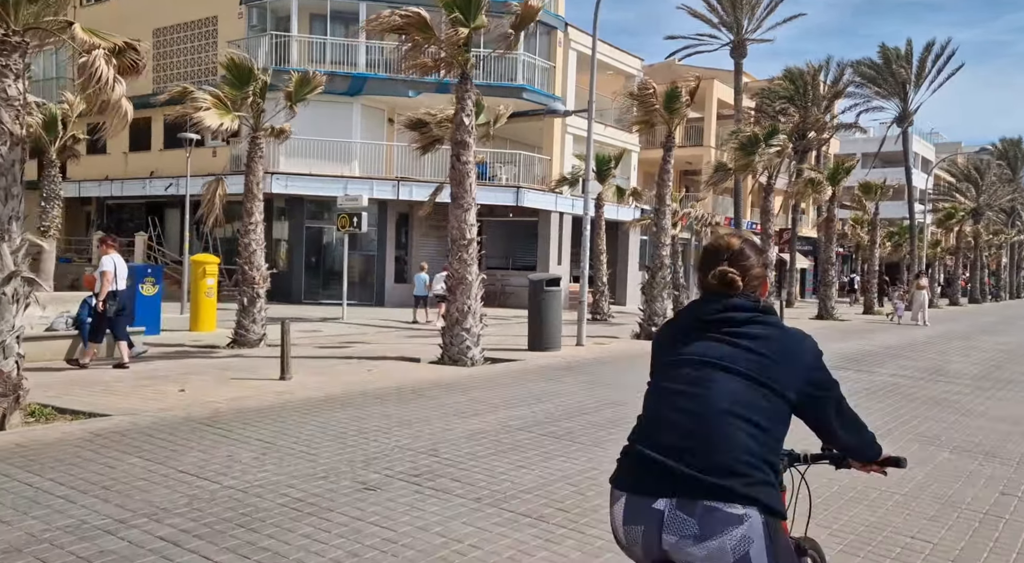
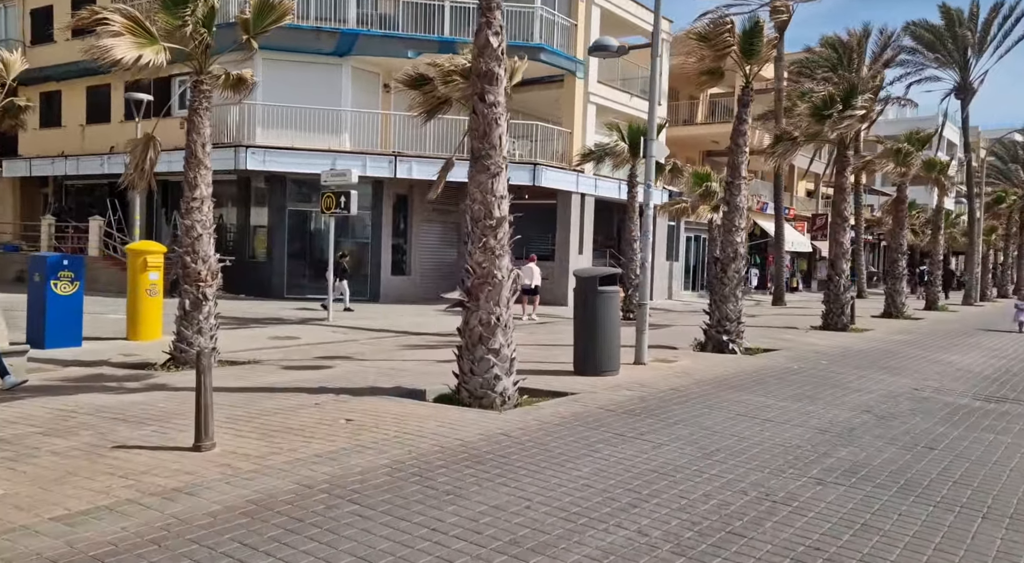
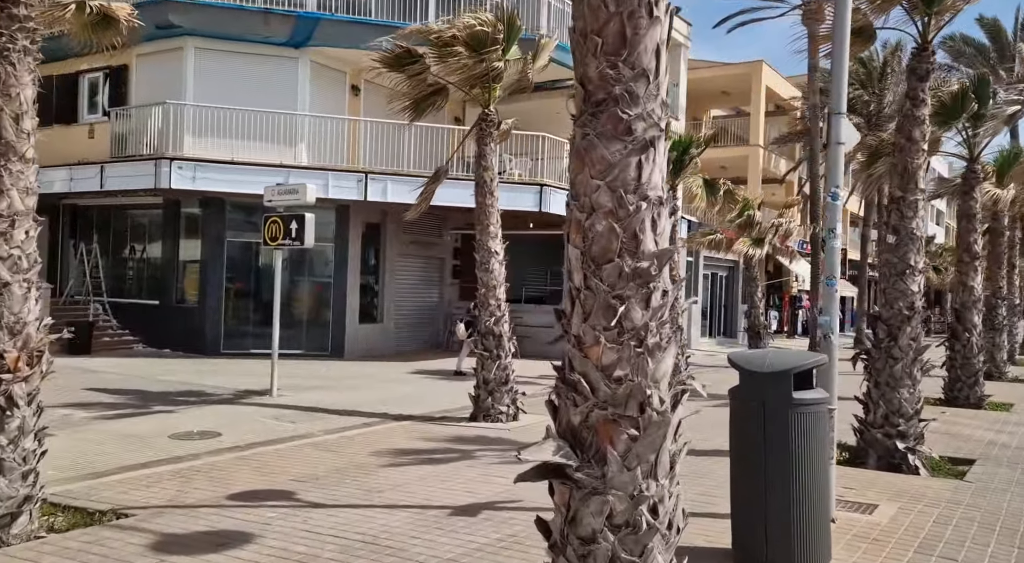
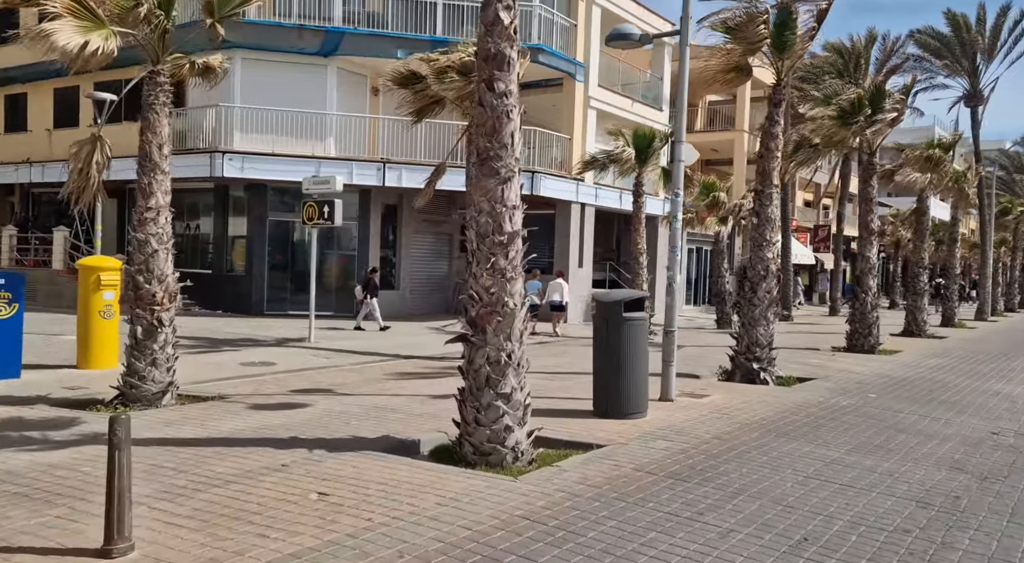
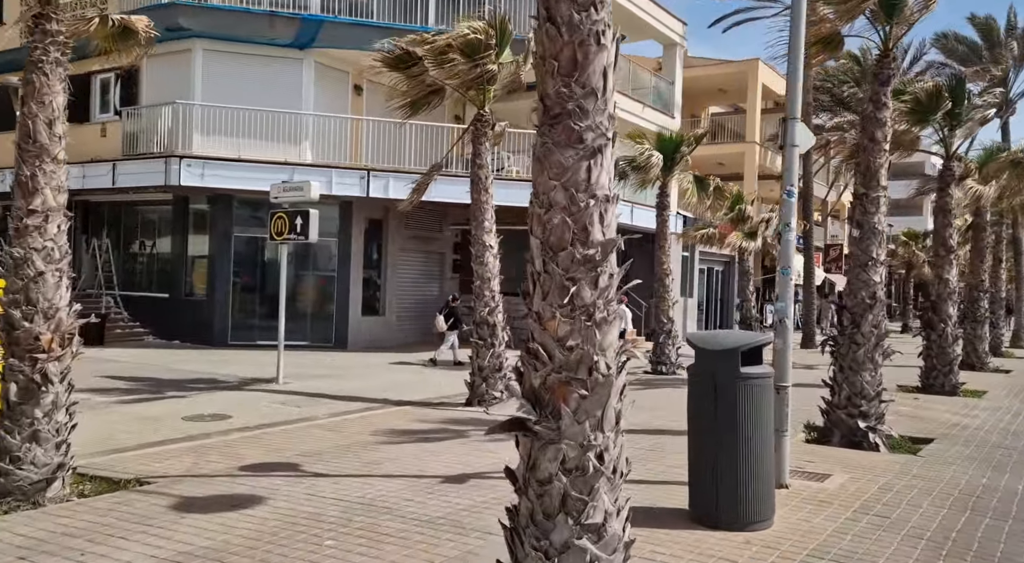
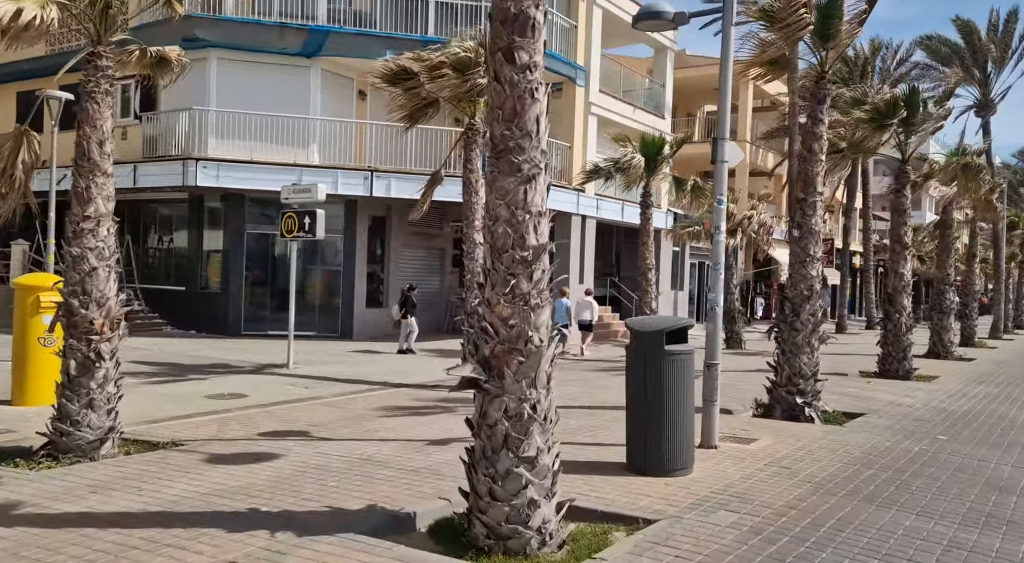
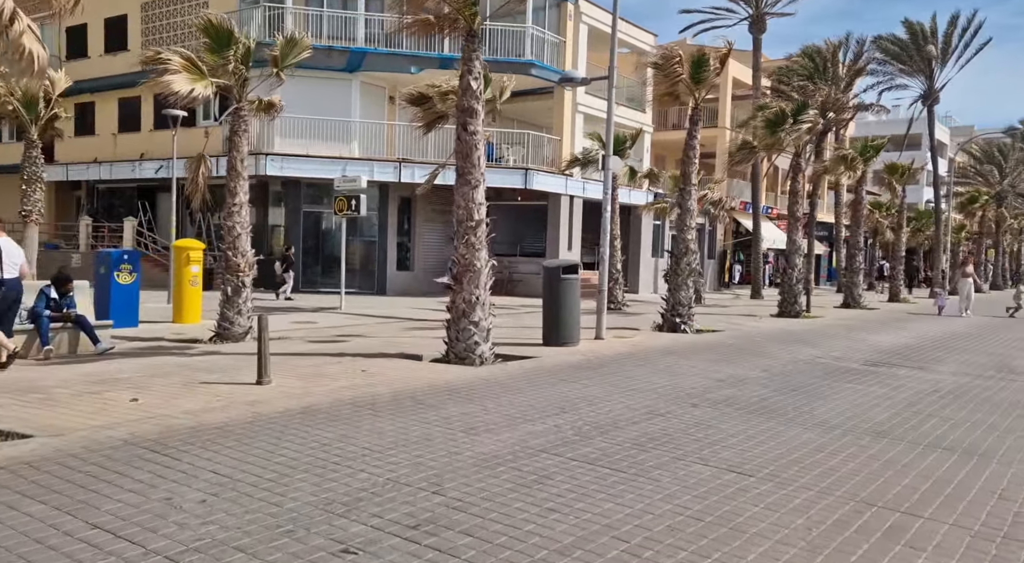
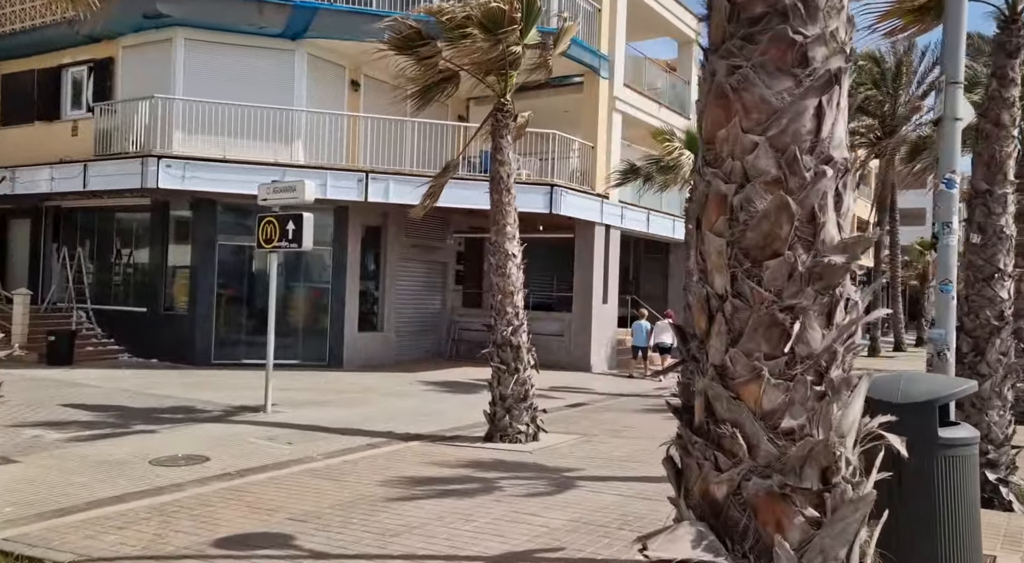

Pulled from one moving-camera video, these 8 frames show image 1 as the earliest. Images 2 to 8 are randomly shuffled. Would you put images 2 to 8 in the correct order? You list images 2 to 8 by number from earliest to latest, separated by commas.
7, 2, 4, 6, 5, 3, 8
